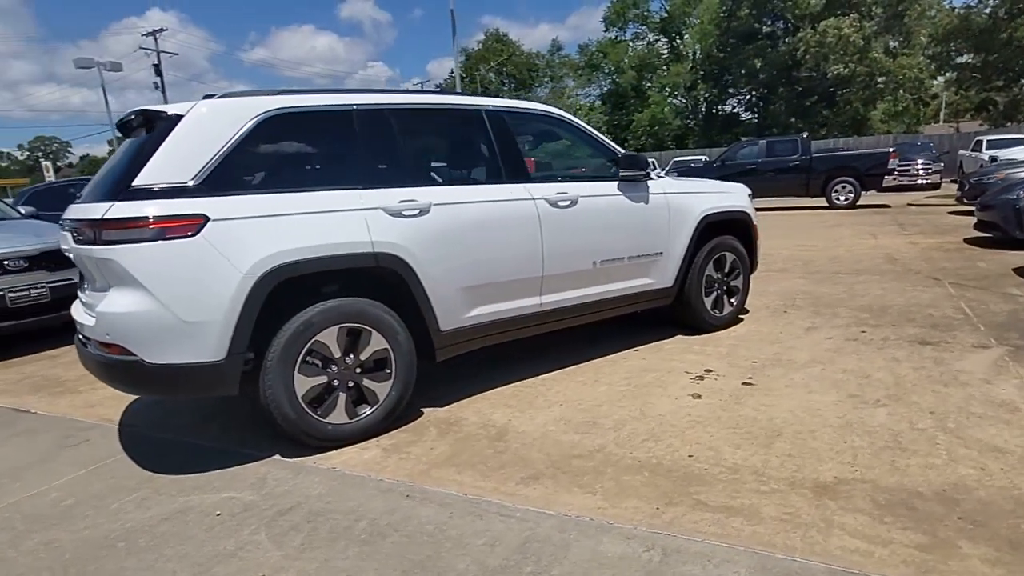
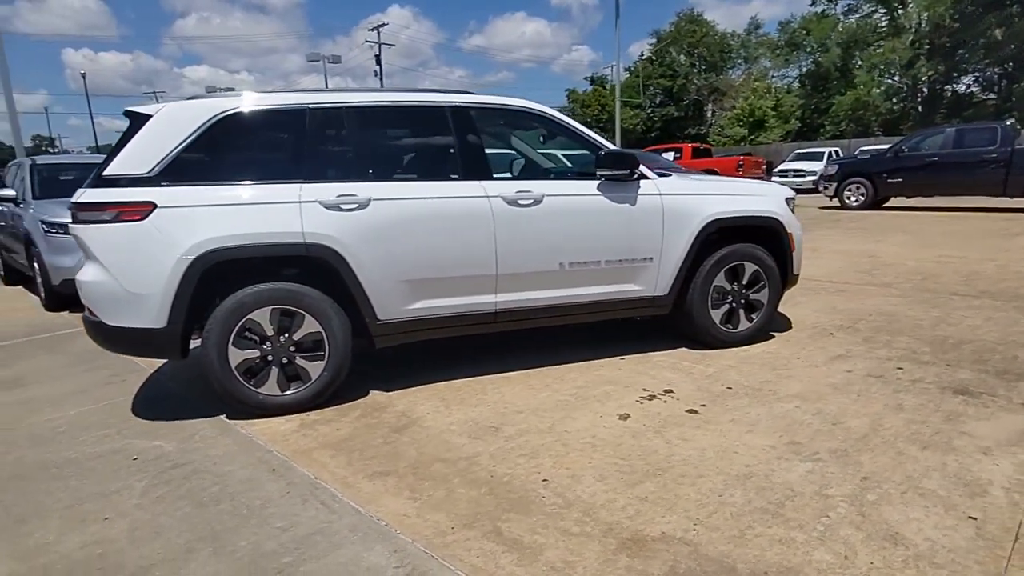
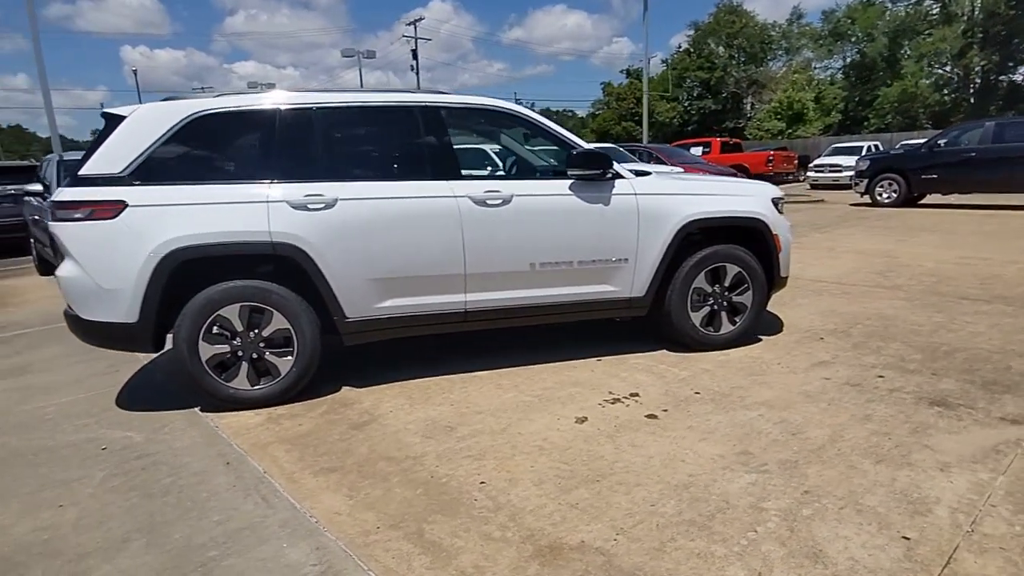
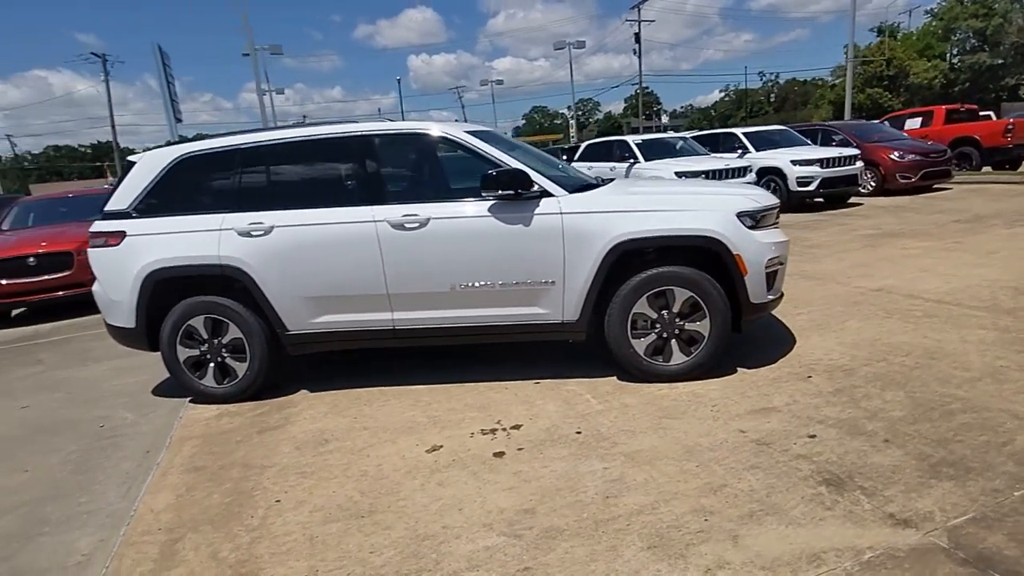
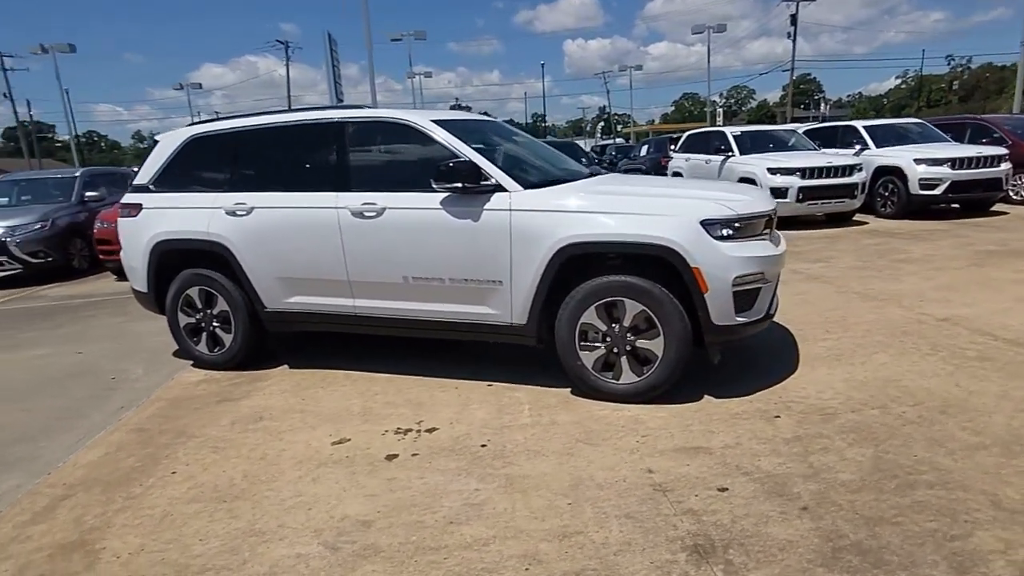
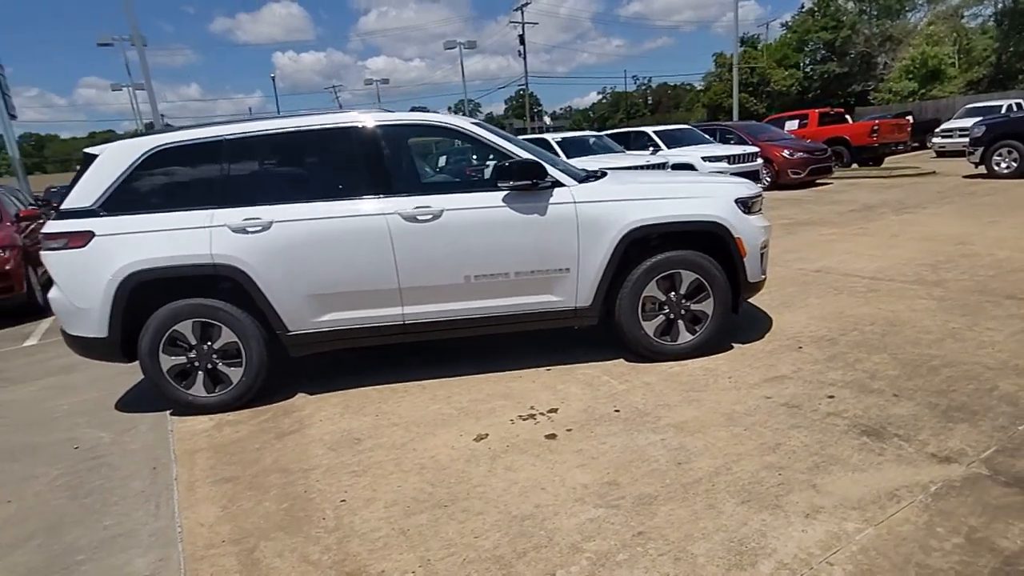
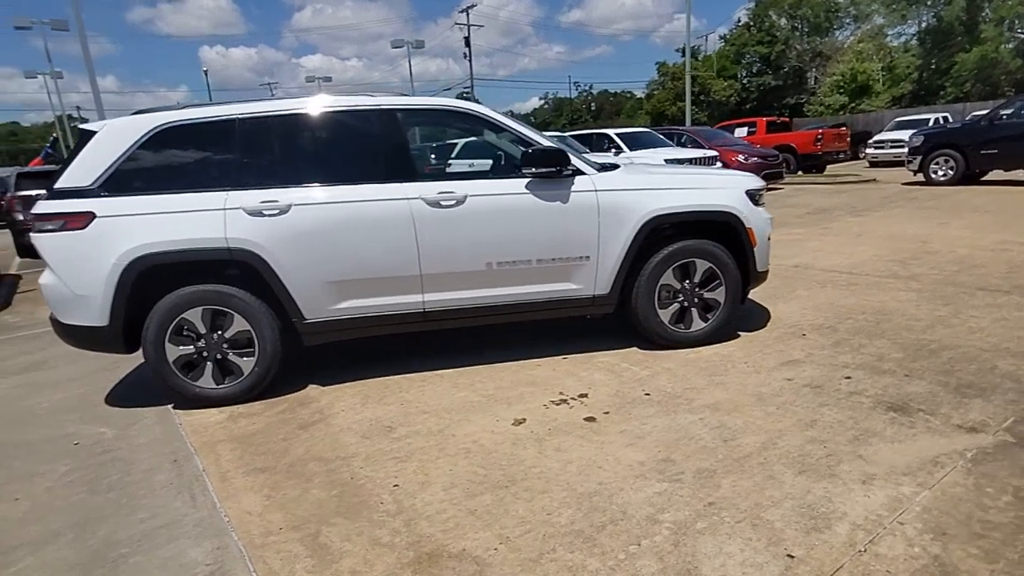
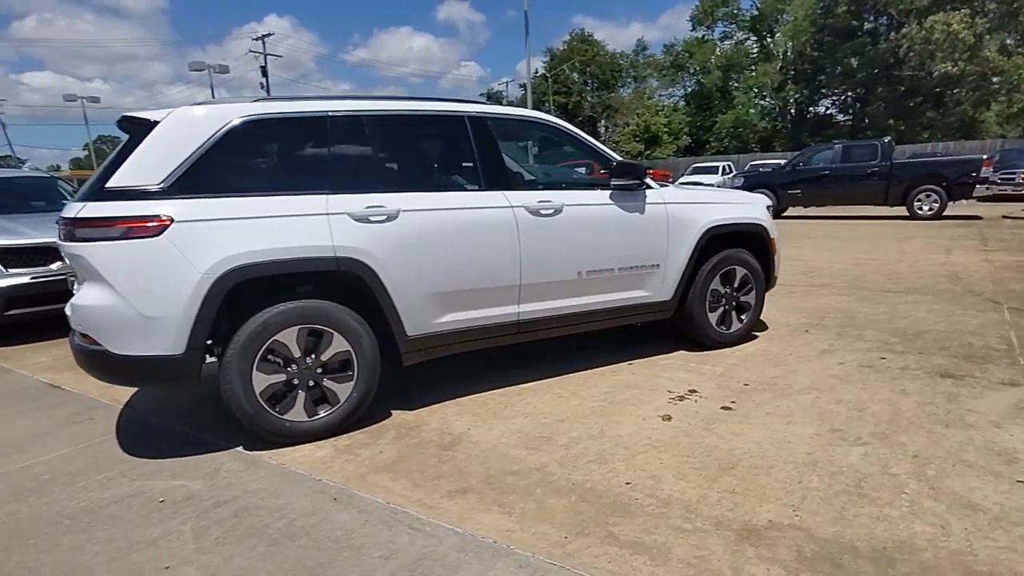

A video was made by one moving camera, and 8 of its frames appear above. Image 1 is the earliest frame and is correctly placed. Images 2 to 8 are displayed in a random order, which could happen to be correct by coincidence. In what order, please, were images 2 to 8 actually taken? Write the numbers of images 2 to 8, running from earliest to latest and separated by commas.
8, 2, 3, 7, 6, 4, 5
